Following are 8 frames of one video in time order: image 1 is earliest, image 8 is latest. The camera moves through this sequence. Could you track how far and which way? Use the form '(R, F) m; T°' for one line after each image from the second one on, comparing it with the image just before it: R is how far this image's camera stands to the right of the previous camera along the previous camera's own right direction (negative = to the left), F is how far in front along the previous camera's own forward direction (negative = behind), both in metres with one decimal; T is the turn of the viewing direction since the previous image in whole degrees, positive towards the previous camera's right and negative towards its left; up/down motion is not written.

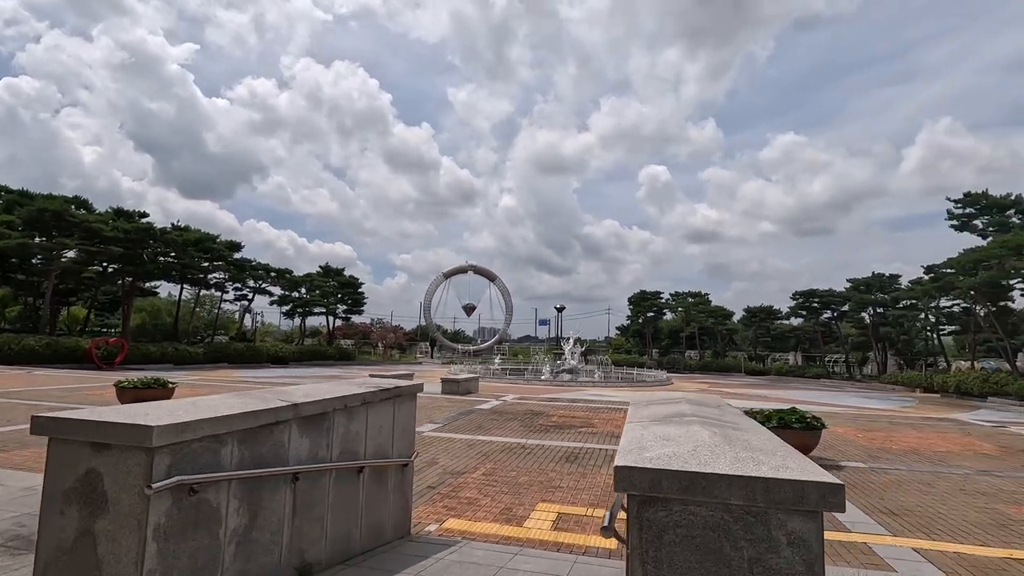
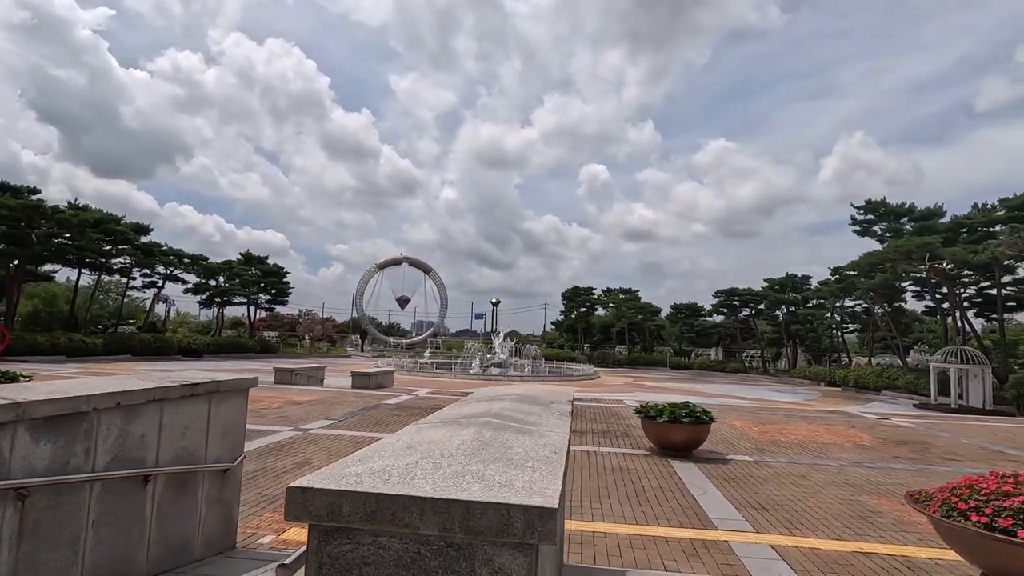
(+0.8, +0.4) m; +6°
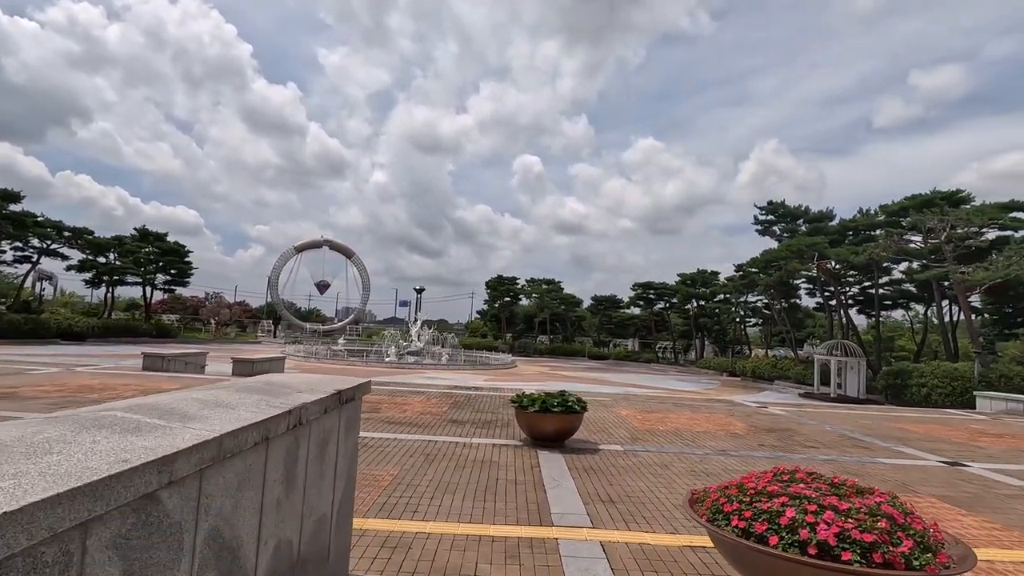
(+1.0, +0.4) m; +7°
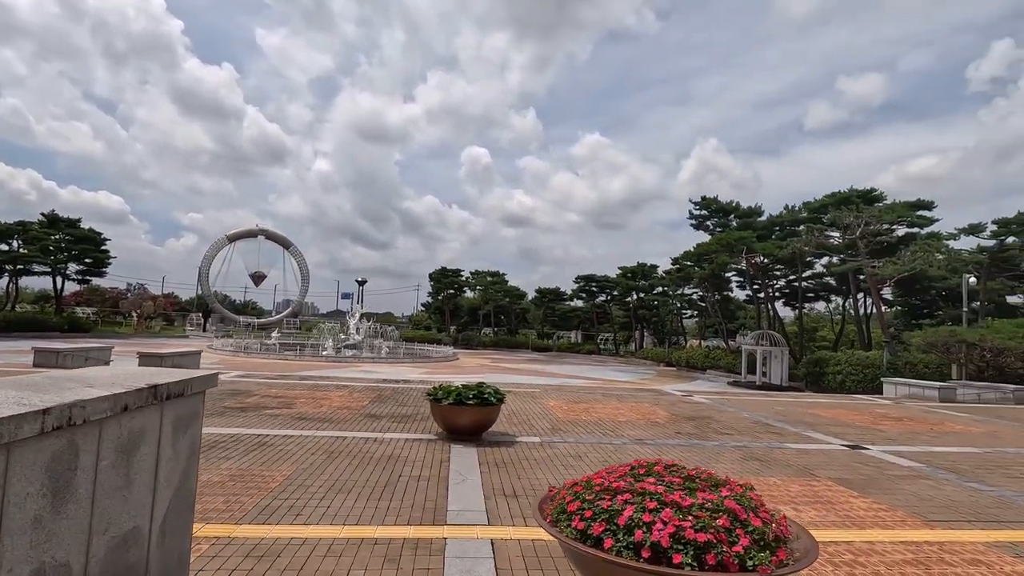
(+0.5, +0.3) m; +6°
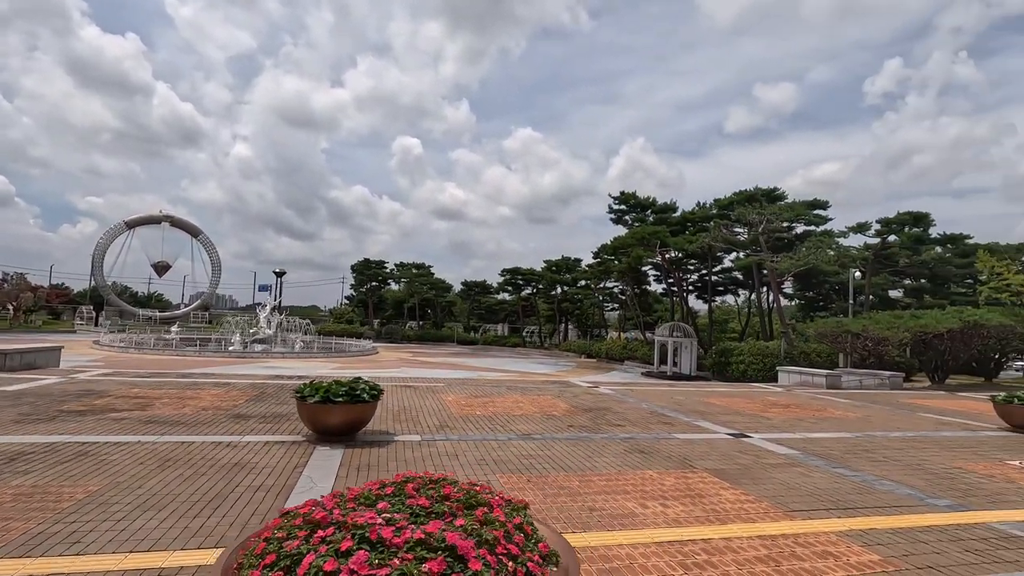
(+0.8, +0.5) m; +7°
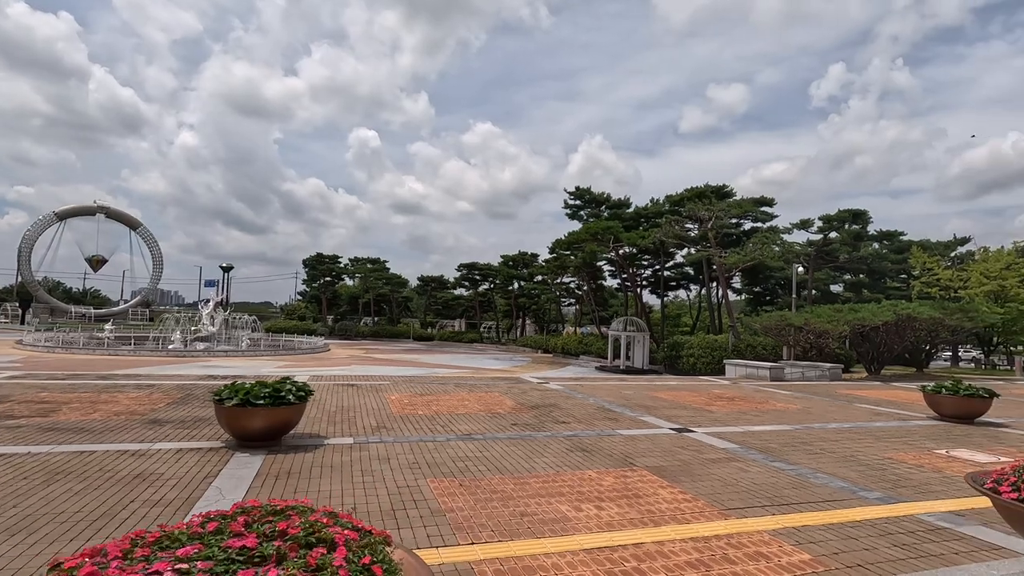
(+0.3, +0.3) m; +4°
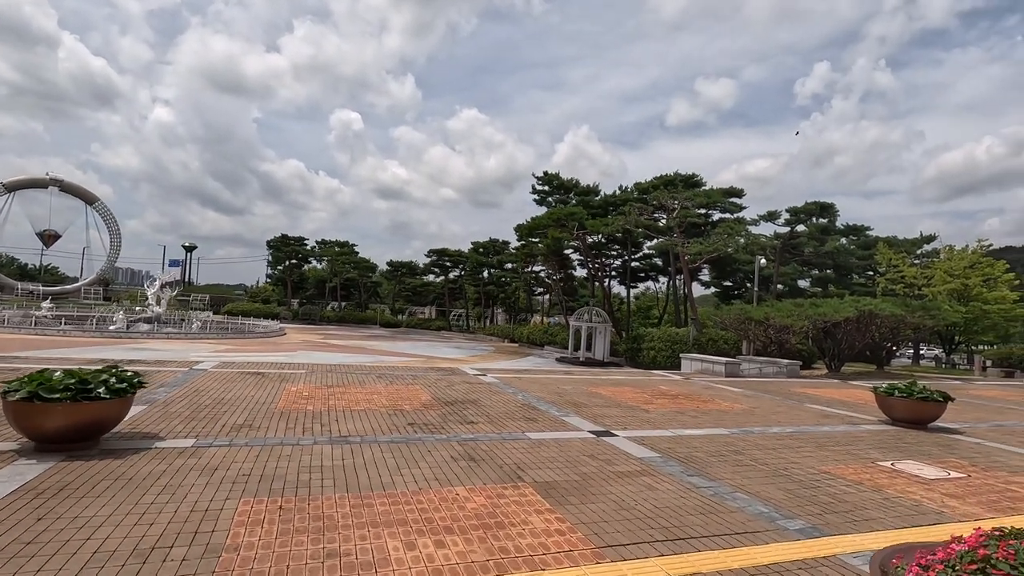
(+1.2, +1.2) m; +2°
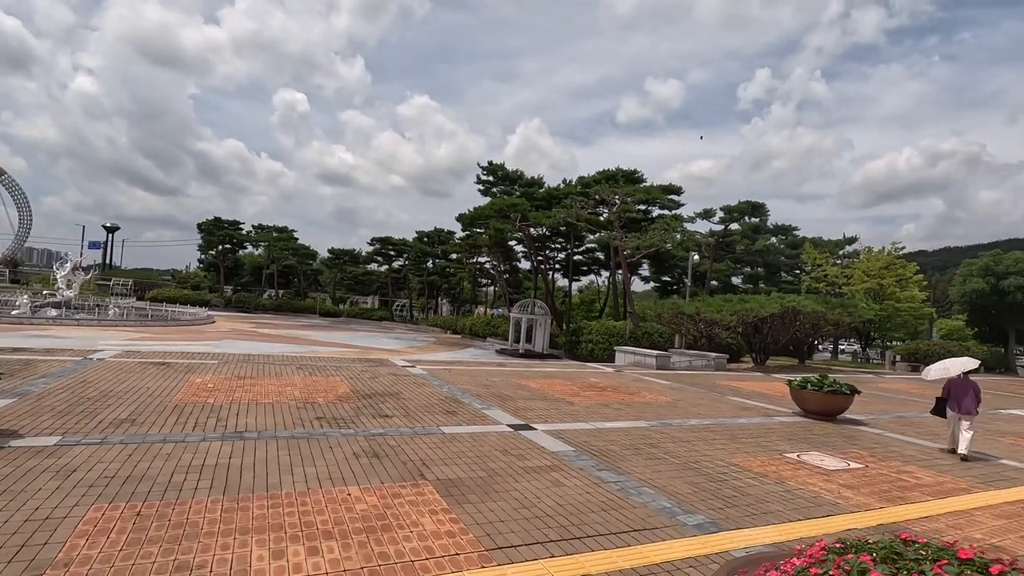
(+0.4, +0.3) m; +5°
